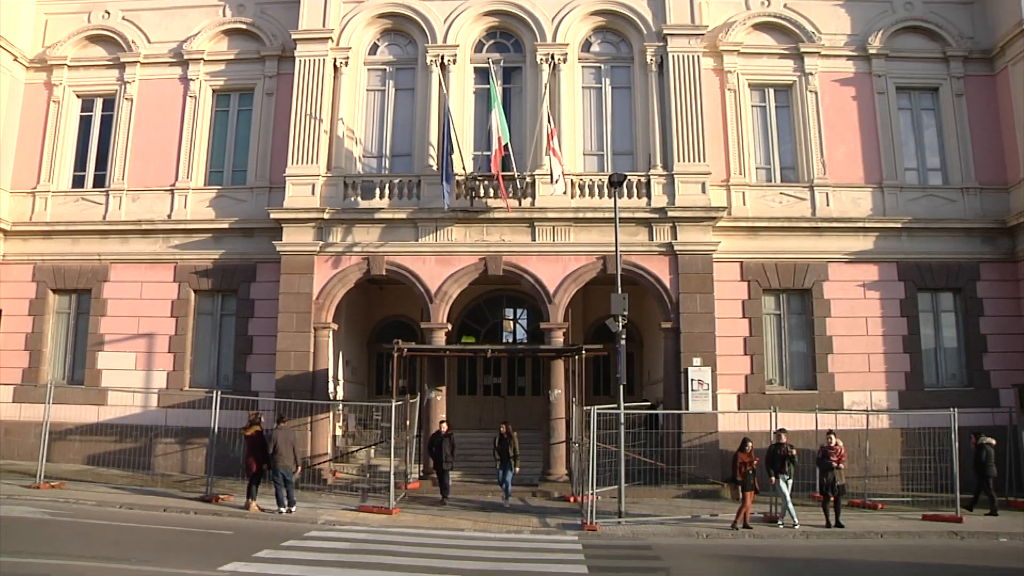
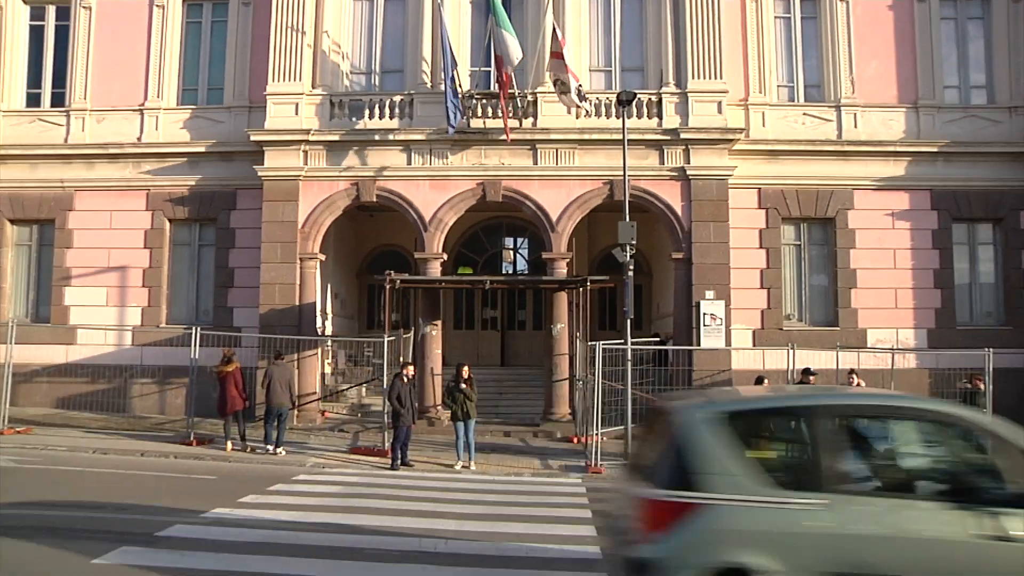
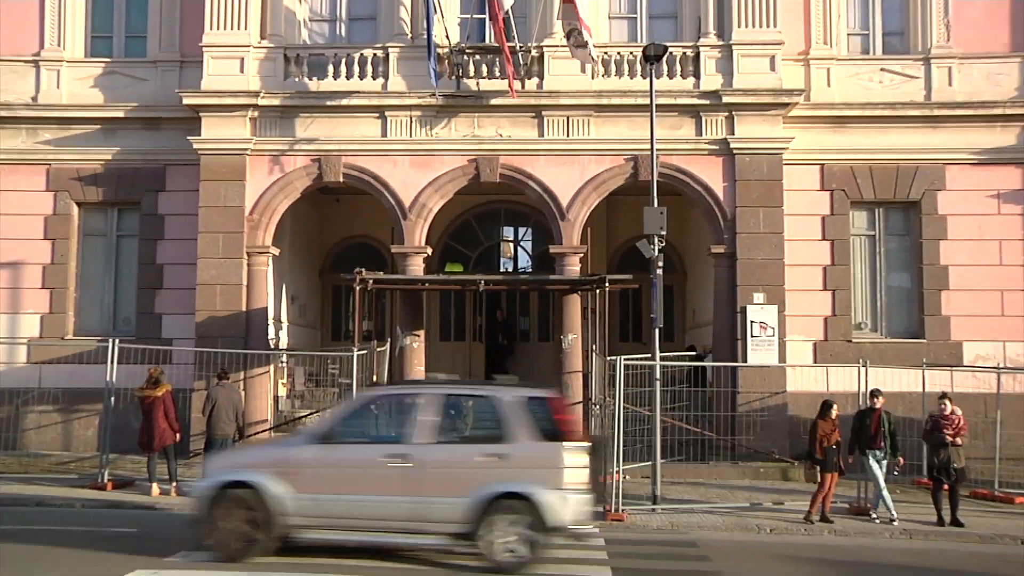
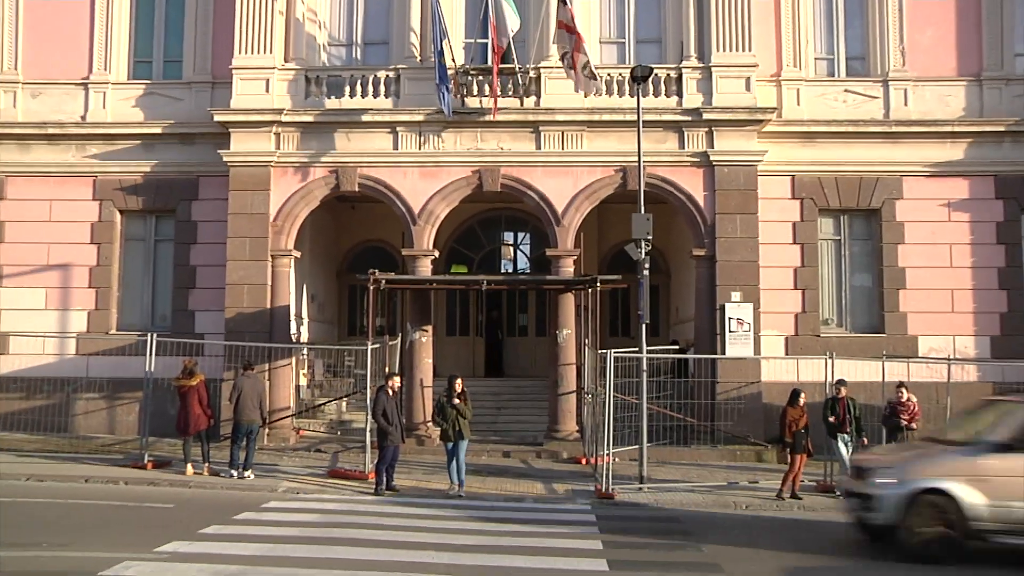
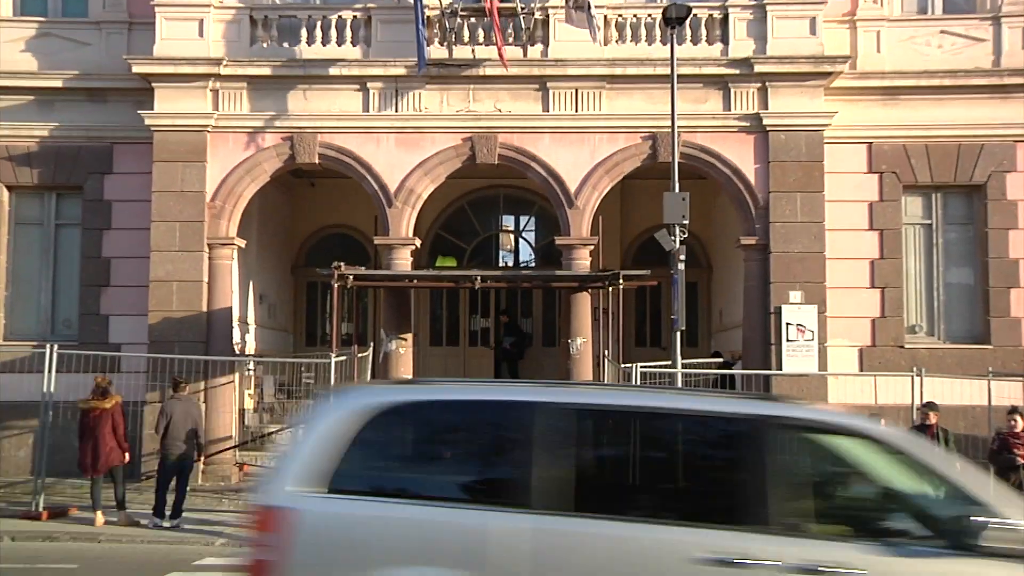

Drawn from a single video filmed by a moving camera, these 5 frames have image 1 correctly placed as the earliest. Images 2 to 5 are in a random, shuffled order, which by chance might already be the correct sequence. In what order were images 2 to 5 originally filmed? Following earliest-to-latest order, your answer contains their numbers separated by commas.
2, 4, 3, 5
